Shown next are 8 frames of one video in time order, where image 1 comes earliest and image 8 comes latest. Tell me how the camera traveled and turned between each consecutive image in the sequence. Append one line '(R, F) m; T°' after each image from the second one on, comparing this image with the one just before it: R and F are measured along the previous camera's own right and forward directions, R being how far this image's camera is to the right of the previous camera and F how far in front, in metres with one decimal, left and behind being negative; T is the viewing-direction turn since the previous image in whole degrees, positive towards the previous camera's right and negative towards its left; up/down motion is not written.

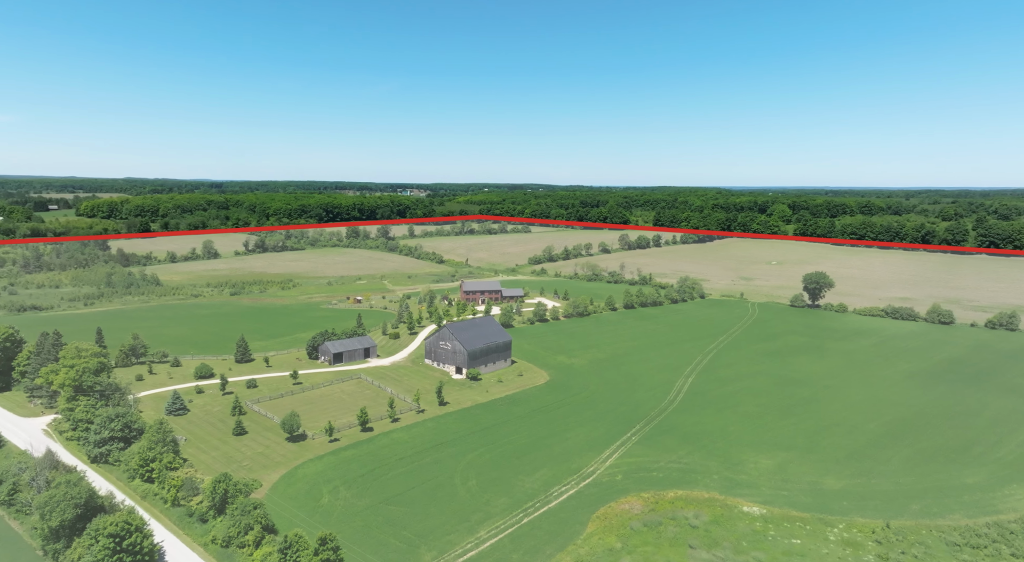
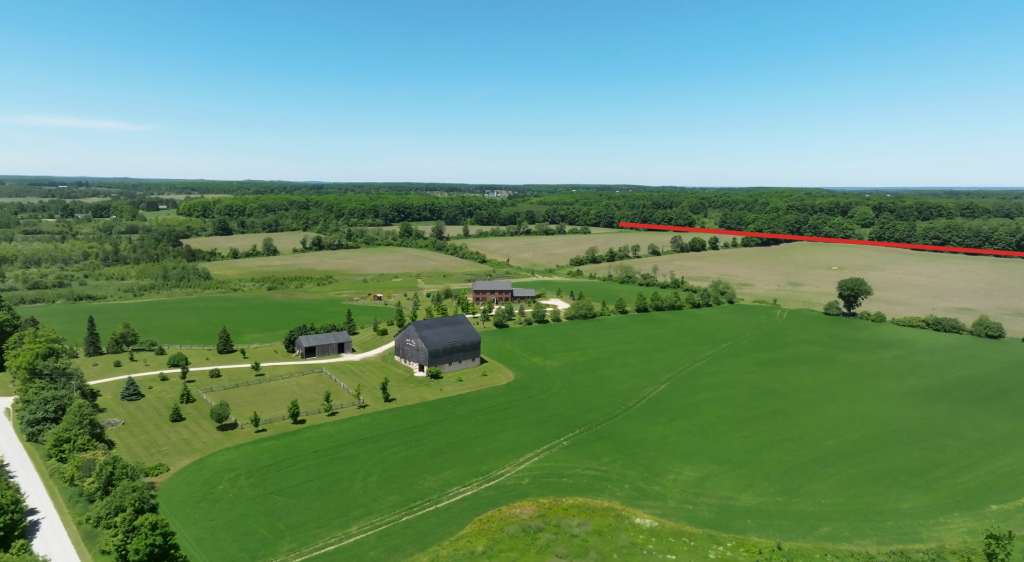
(+9.0, +0.9) m; -7°
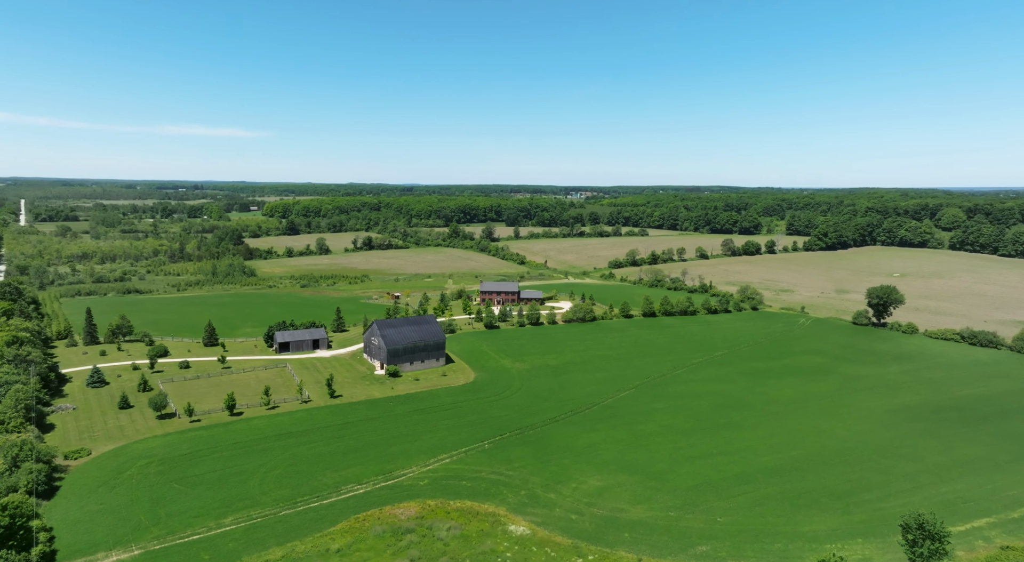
(+9.1, +0.7) m; -6°
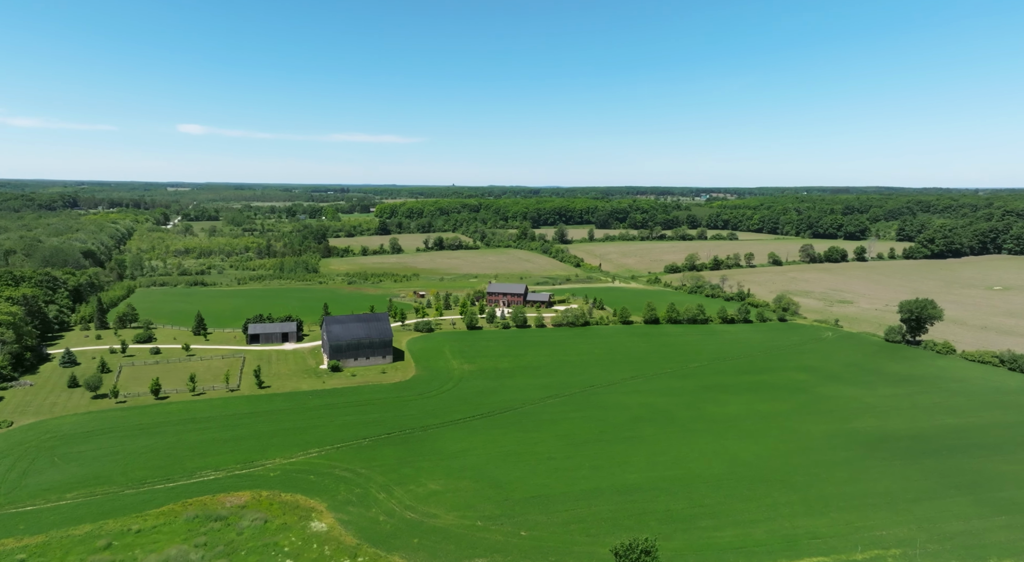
(+14.0, +1.3) m; -9°
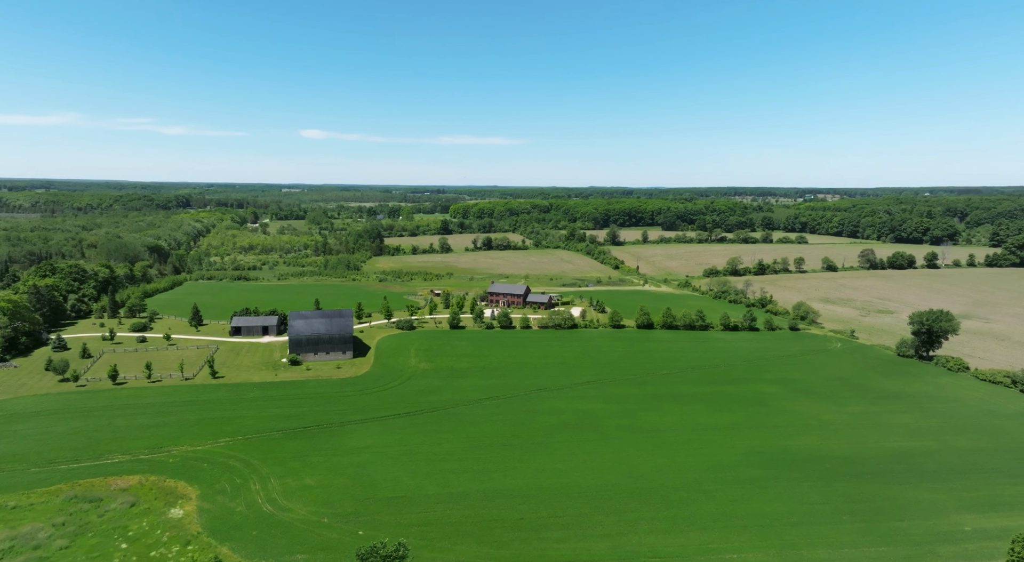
(+10.8, +0.9) m; -7°
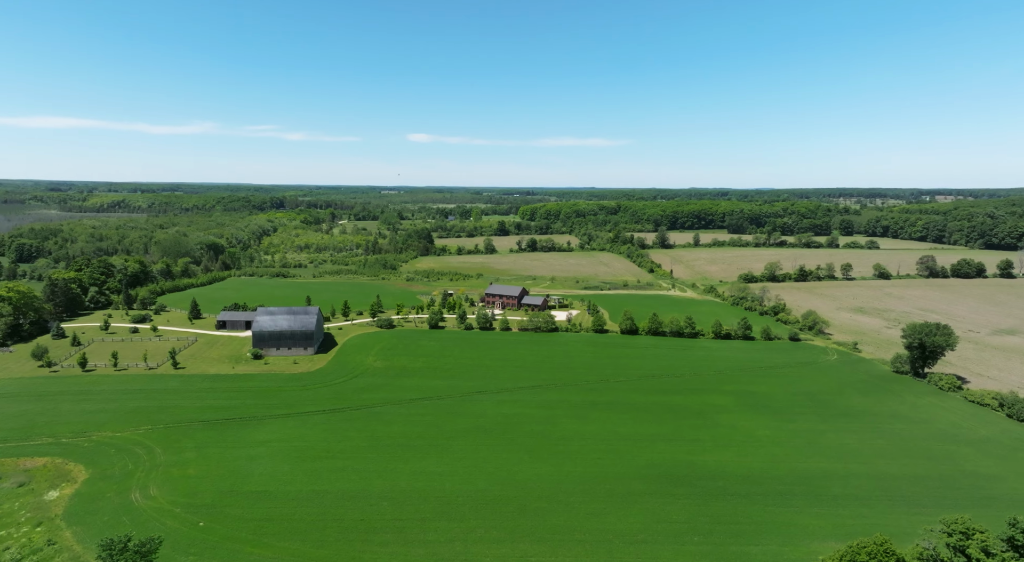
(+11.1, +0.8) m; -7°
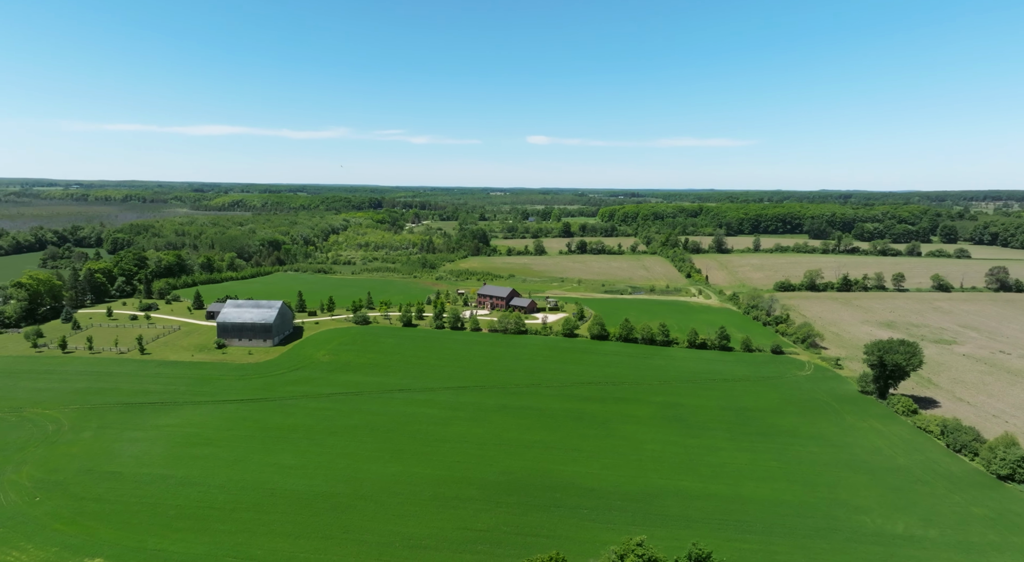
(+13.8, +0.6) m; -8°
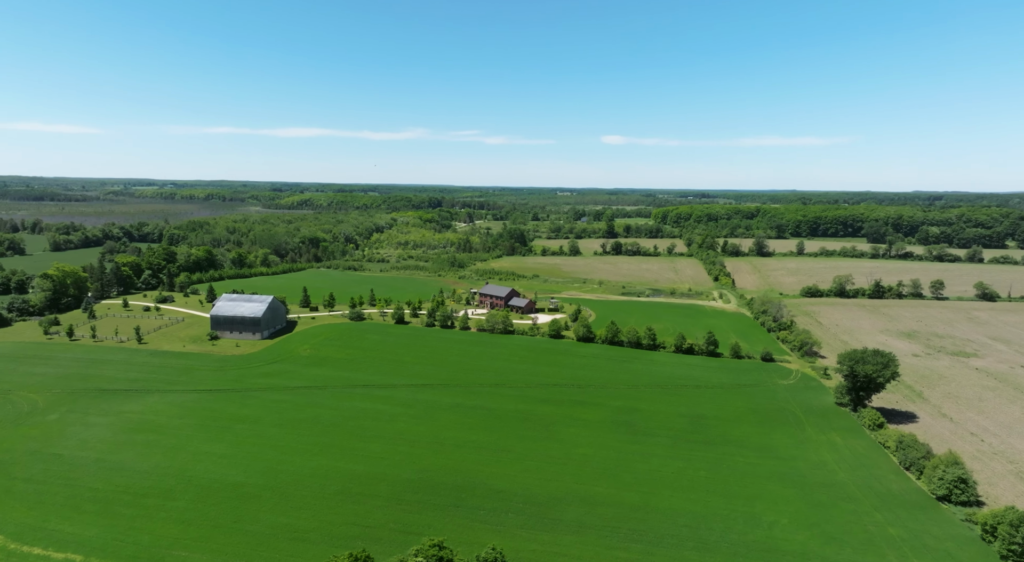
(+8.2, -0.1) m; -5°
